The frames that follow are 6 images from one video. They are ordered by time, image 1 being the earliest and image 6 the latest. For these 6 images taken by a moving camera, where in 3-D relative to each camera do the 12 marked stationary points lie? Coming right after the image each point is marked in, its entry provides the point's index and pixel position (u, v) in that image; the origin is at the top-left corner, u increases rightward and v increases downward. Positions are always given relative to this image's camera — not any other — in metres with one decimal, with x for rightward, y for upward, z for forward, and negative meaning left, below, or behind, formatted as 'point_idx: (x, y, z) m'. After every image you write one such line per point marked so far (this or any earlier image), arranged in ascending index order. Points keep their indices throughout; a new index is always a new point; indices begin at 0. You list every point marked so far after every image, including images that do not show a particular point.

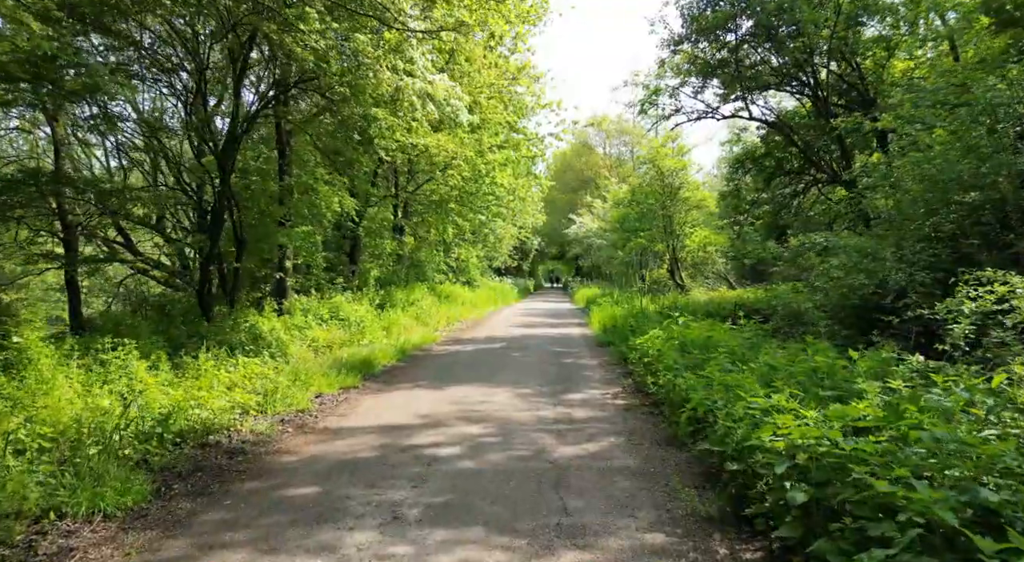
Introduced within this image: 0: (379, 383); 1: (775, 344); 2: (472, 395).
0: (-2.0, -1.5, +11.4) m
1: (+3.0, -0.7, +8.7) m
2: (-0.5, -1.5, +10.3) m
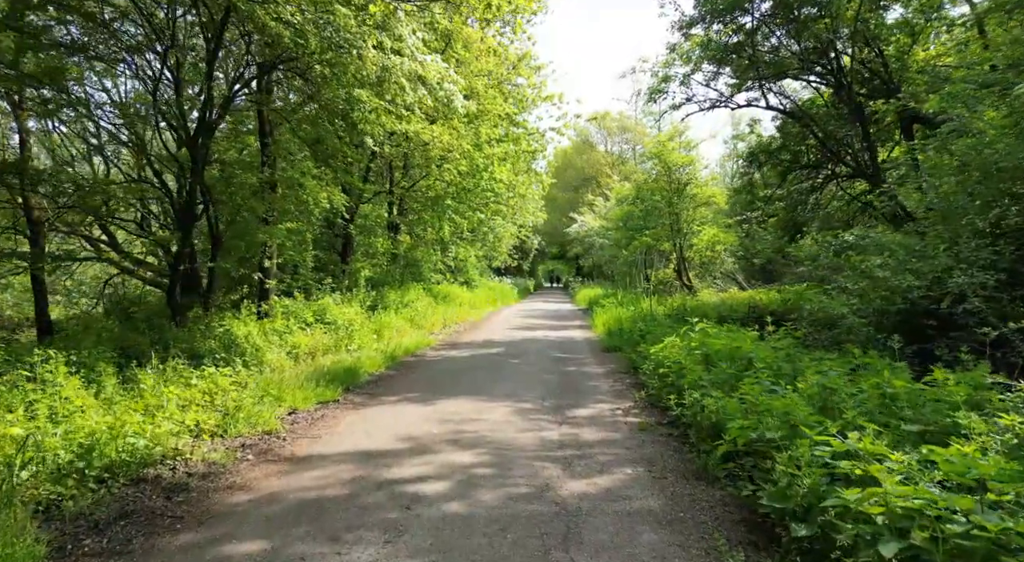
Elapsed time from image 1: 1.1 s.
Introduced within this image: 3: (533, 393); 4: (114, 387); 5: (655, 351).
0: (-2.0, -1.6, +10.3) m
1: (+3.0, -0.8, +7.5) m
2: (-0.5, -1.6, +9.1) m
3: (+0.3, -1.5, +10.5) m
4: (-3.9, -1.0, +7.4) m
5: (+2.0, -1.0, +10.2) m
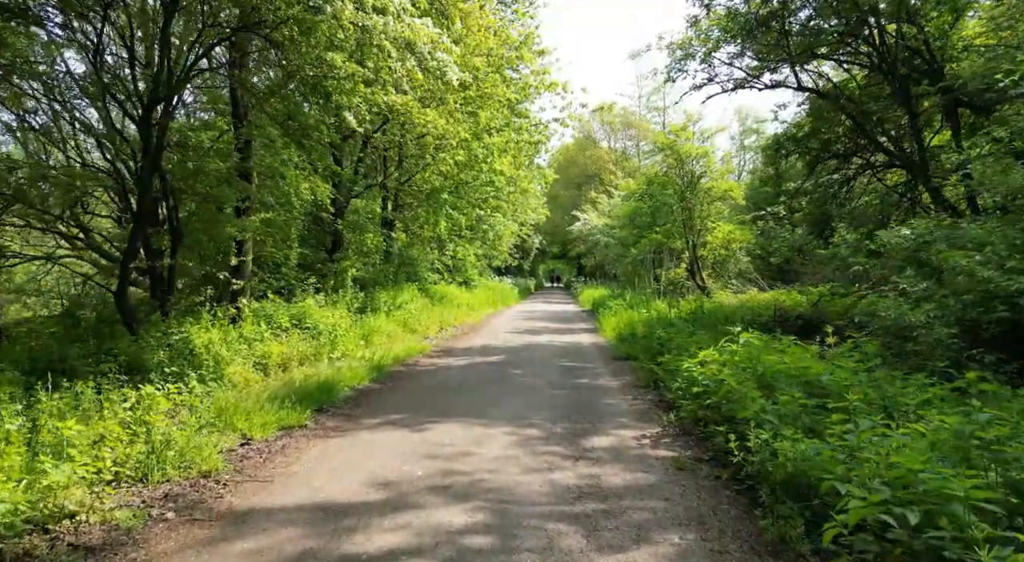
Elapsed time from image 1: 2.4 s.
0: (-2.0, -1.6, +8.6) m
1: (+3.0, -0.8, +5.9) m
2: (-0.5, -1.6, +7.5) m
3: (+0.3, -1.6, +8.9) m
4: (-3.8, -1.0, +5.7) m
5: (+2.0, -1.0, +8.6) m
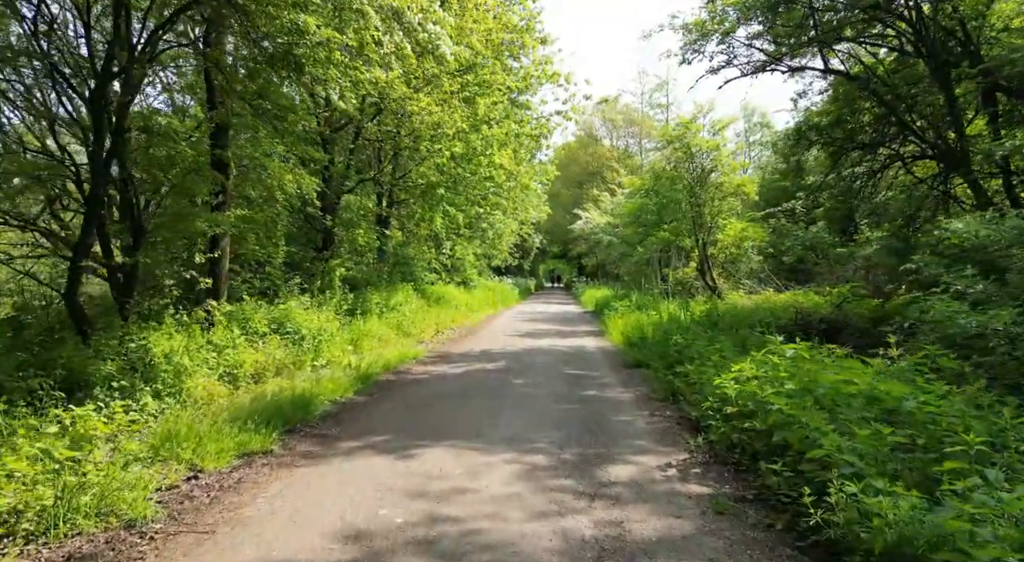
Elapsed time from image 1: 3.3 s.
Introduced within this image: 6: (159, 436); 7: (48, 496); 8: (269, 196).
0: (-2.0, -1.6, +7.4) m
1: (+3.0, -0.8, +4.7) m
2: (-0.5, -1.6, +6.3) m
3: (+0.3, -1.6, +7.7) m
4: (-3.8, -1.0, +4.5) m
5: (+2.0, -1.0, +7.4) m
6: (-3.0, -1.3, +6.4) m
7: (-2.9, -1.3, +4.7) m
8: (-4.9, +1.7, +15.2) m
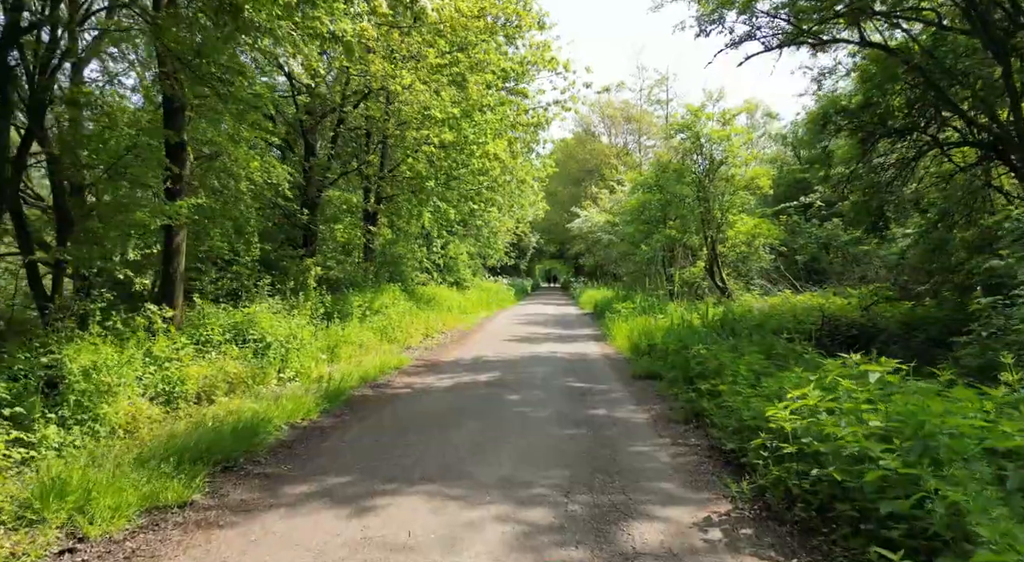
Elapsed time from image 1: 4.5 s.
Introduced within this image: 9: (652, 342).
0: (-2.0, -1.6, +5.9) m
1: (+3.0, -0.8, +3.1) m
2: (-0.5, -1.6, +4.7) m
3: (+0.3, -1.6, +6.1) m
4: (-3.9, -1.0, +3.0) m
5: (+1.9, -1.0, +5.8) m
6: (-3.0, -1.3, +4.8) m
7: (-2.9, -1.3, +3.1) m
8: (-5.0, +1.7, +13.6) m
9: (+2.6, -1.1, +14.0) m
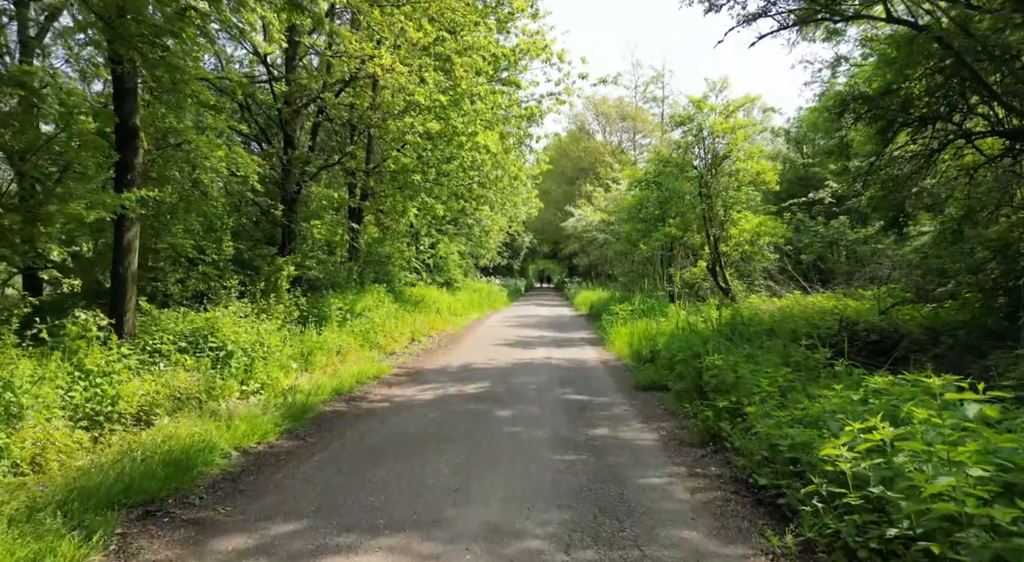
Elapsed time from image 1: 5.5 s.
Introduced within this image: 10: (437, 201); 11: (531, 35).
0: (-2.1, -1.6, +4.7) m
1: (+2.9, -0.8, +2.0) m
2: (-0.6, -1.6, +3.6) m
3: (+0.2, -1.6, +5.0) m
4: (-3.9, -1.1, +1.8) m
5: (+1.9, -1.0, +4.7) m
6: (-3.1, -1.3, +3.6) m
7: (-3.0, -1.4, +1.9) m
8: (-5.1, +1.7, +12.4) m
9: (+2.4, -1.1, +12.9) m
10: (-1.9, +2.1, +19.1) m
11: (+0.5, +6.3, +19.4) m
